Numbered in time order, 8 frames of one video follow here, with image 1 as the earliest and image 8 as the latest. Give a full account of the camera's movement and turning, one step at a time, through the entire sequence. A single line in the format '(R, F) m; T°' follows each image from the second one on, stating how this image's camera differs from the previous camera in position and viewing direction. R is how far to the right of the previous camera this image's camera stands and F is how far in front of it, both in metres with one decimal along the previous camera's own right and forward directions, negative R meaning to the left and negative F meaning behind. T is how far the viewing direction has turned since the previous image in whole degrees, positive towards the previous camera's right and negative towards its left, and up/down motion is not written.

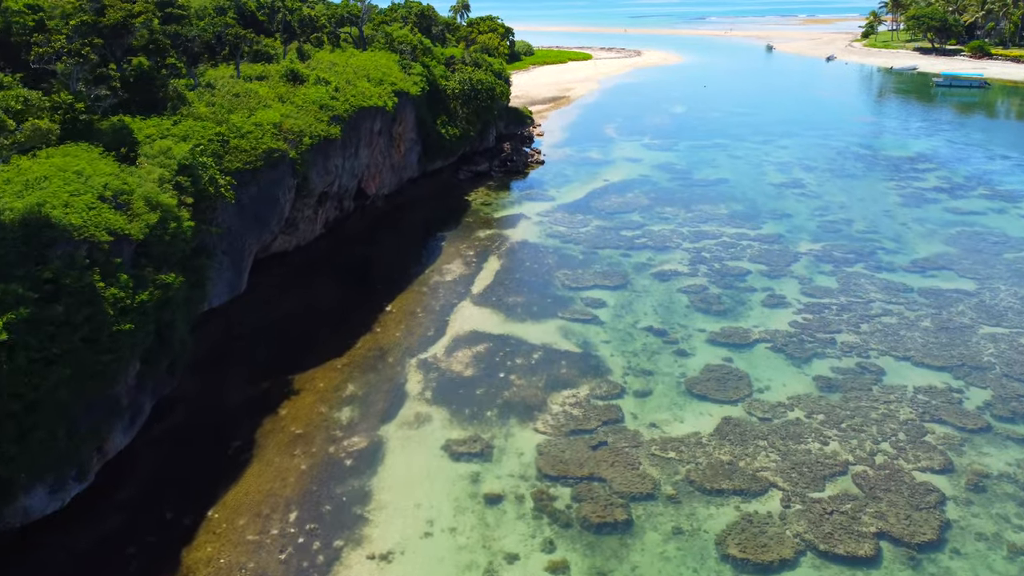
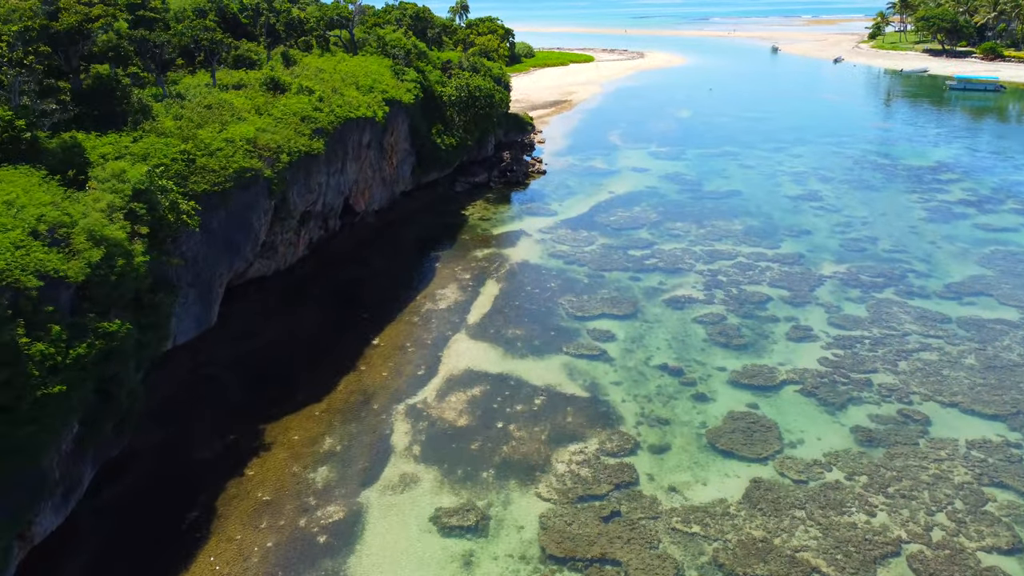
(0.0, +3.8) m; 0°
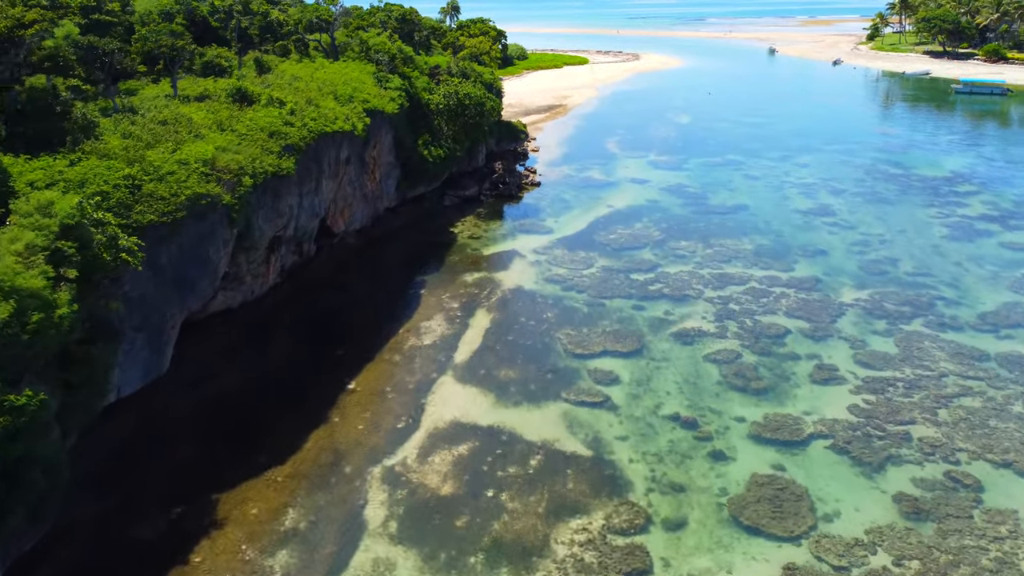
(+0.1, +4.0) m; 0°
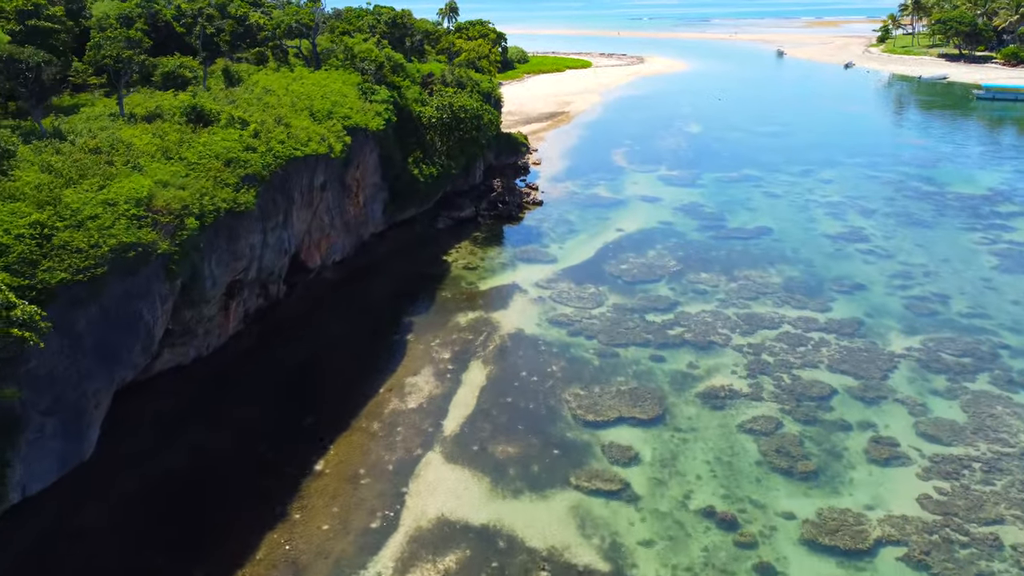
(0.0, +5.5) m; 0°
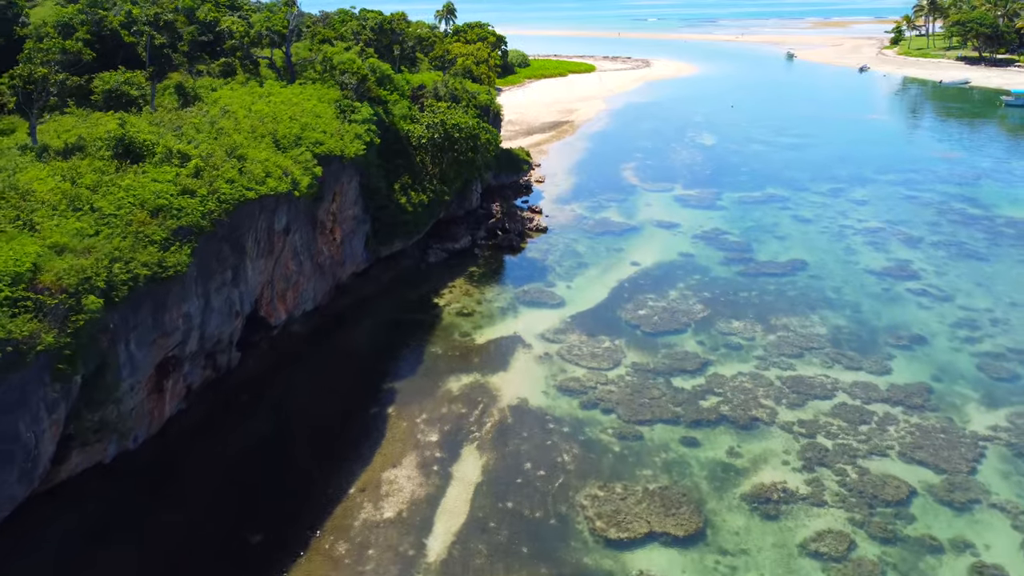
(0.0, +6.3) m; 0°
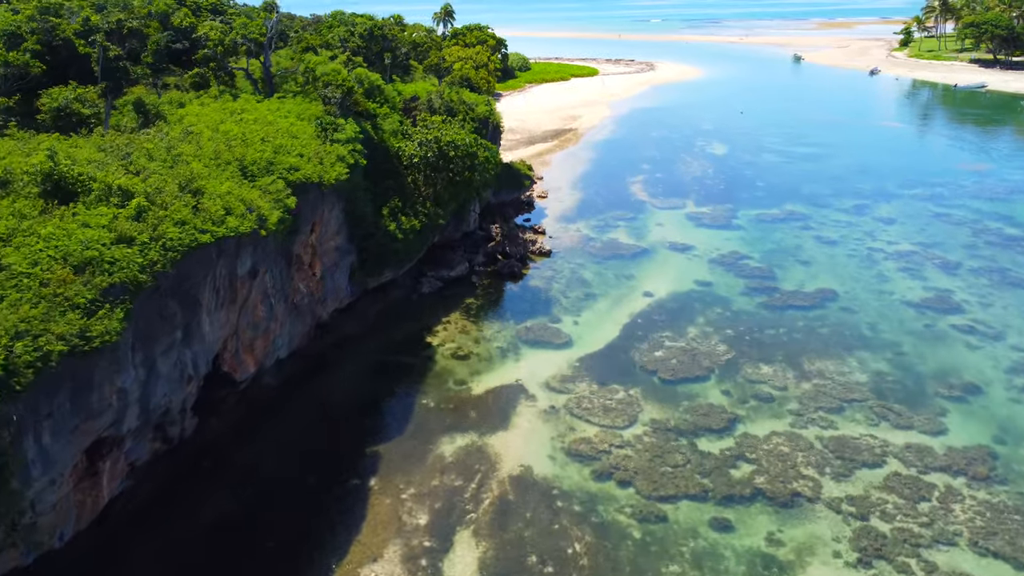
(0.0, +4.3) m; 0°
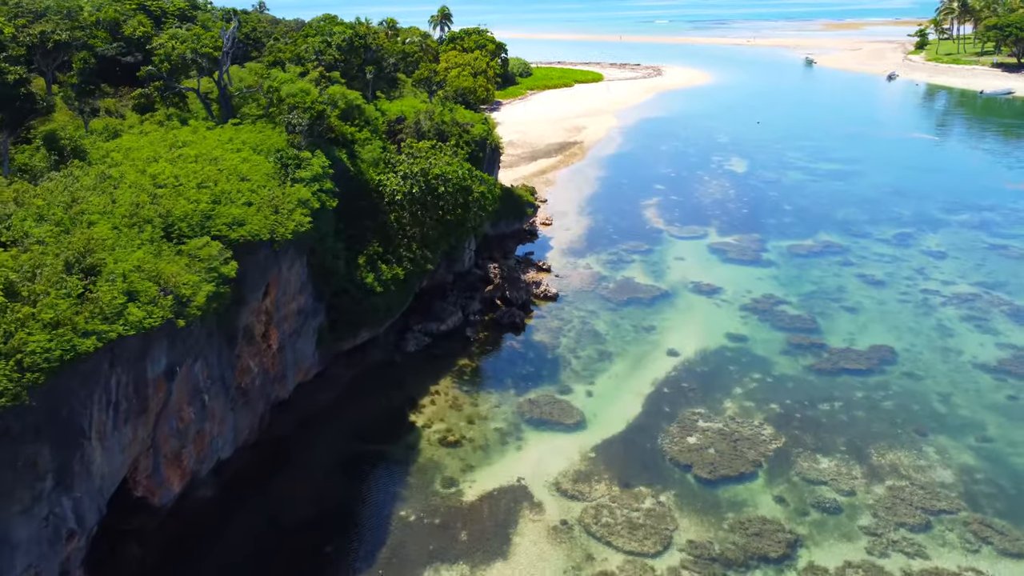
(0.0, +6.6) m; 0°
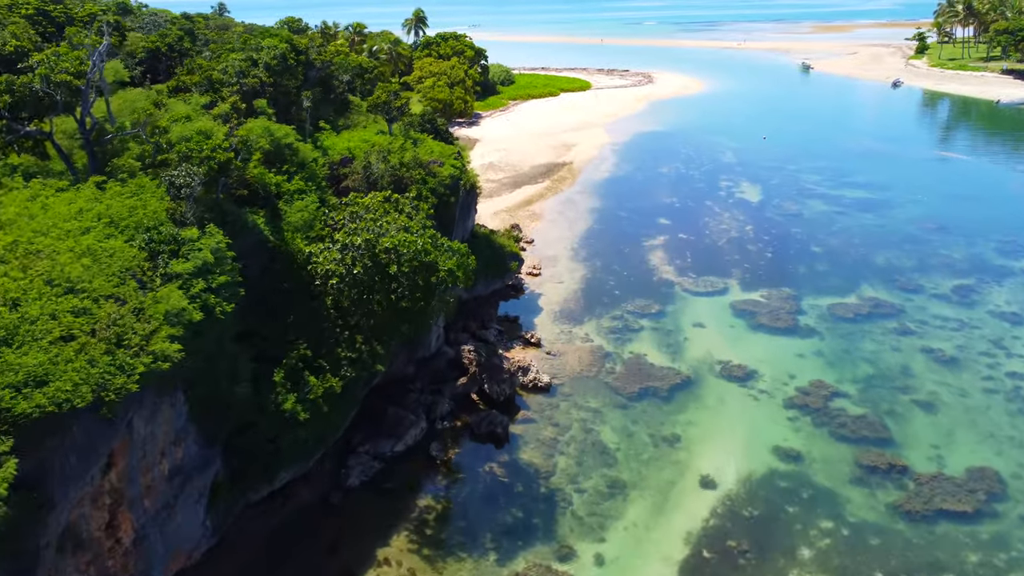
(+0.2, +9.7) m; +1°
